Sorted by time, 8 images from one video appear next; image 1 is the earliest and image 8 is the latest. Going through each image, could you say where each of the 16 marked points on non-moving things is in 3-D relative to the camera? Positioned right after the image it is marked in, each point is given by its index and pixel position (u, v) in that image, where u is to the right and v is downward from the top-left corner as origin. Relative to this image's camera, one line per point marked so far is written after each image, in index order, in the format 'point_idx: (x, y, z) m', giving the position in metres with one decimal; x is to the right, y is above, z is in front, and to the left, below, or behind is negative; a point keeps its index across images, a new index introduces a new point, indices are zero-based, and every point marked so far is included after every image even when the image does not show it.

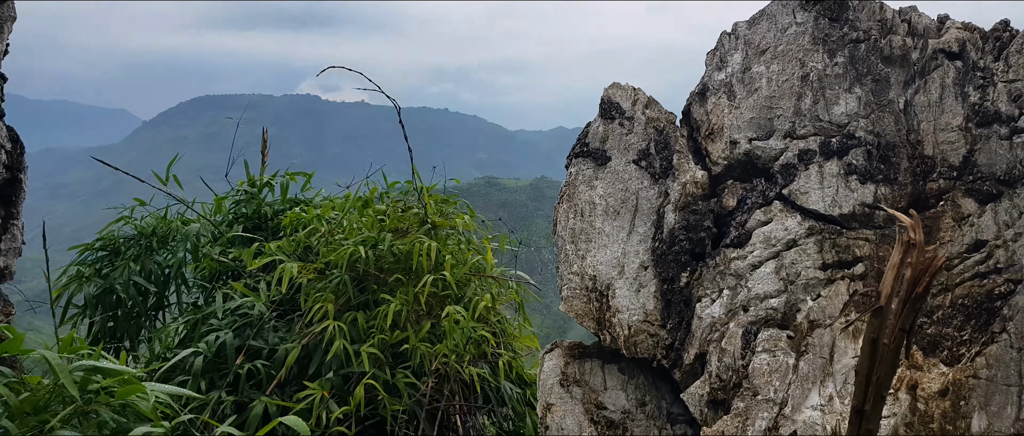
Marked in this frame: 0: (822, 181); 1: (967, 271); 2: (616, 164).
0: (+2.5, +0.3, +5.0) m
1: (+3.3, -0.4, +4.5) m
2: (+1.0, +0.5, +5.8) m
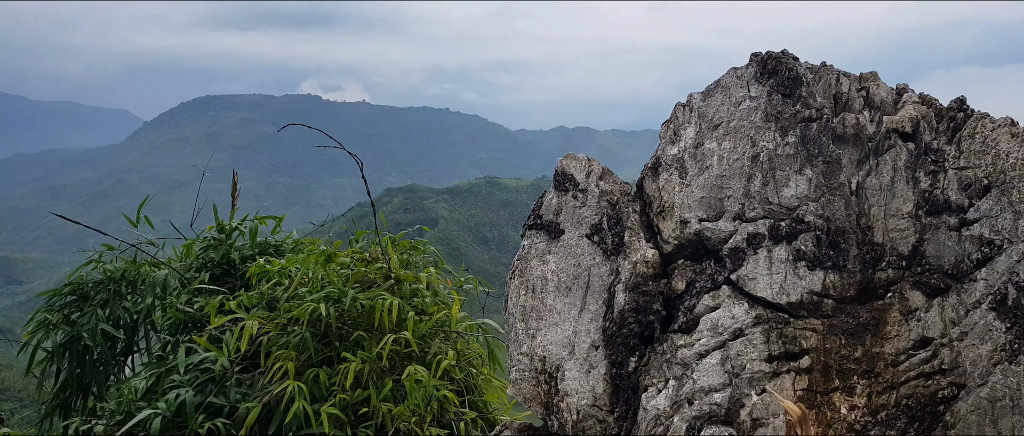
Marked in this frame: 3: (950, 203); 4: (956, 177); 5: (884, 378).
0: (+2.0, -0.4, +4.9) m
1: (+2.8, -1.1, +4.4) m
2: (+0.5, -0.2, +5.7) m
3: (+3.3, +0.1, +4.7) m
4: (+3.4, +0.3, +4.7) m
5: (+2.7, -1.2, +4.5) m
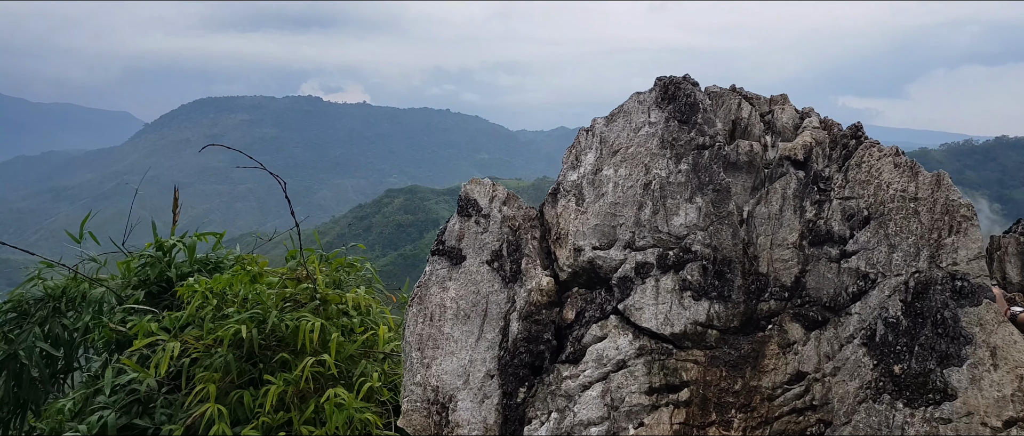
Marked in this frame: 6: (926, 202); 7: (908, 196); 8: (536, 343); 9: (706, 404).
0: (+1.1, -0.6, +4.8) m
1: (+1.9, -1.3, +4.4) m
2: (-0.4, -0.4, +5.6) m
3: (+2.4, -0.1, +4.6) m
4: (+2.5, +0.1, +4.7) m
5: (+1.8, -1.4, +4.5) m
6: (+2.9, +0.1, +4.4) m
7: (+2.8, +0.2, +4.5) m
8: (+0.2, -1.0, +5.1) m
9: (+1.4, -1.4, +4.5) m
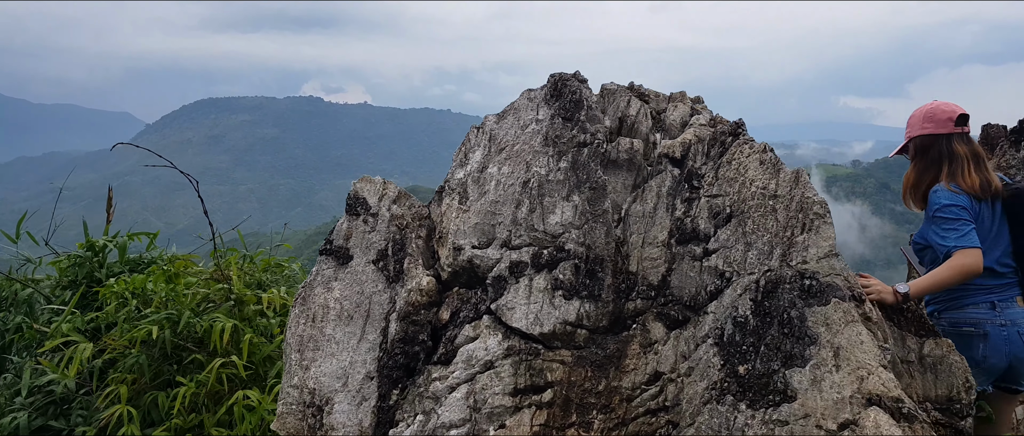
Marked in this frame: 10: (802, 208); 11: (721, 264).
0: (+0.1, -0.6, +4.8) m
1: (+0.9, -1.3, +4.3) m
2: (-1.4, -0.4, +5.6) m
3: (+1.4, -0.1, +4.6) m
4: (+1.4, +0.1, +4.6) m
5: (+0.7, -1.4, +4.4) m
6: (+1.8, +0.1, +4.3) m
7: (+1.8, +0.2, +4.4) m
8: (-0.8, -1.0, +5.0) m
9: (+0.4, -1.3, +4.5) m
10: (+1.9, +0.1, +4.2) m
11: (+1.4, -0.3, +4.3) m
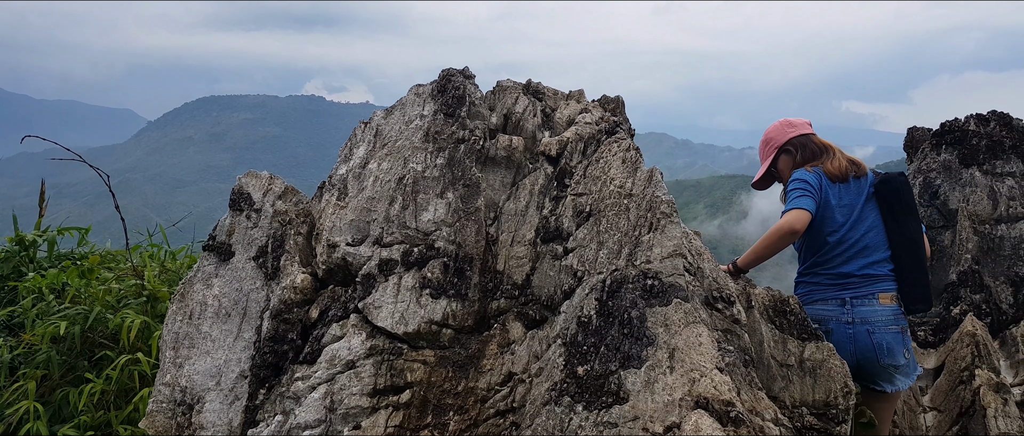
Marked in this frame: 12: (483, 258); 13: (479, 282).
0: (-0.9, -0.6, +4.7) m
1: (-0.1, -1.3, +4.2) m
2: (-2.4, -0.4, +5.5) m
3: (+0.3, -0.1, +4.5) m
4: (+0.4, +0.1, +4.5) m
5: (-0.3, -1.4, +4.3) m
6: (+0.8, +0.1, +4.2) m
7: (+0.8, +0.2, +4.3) m
8: (-1.8, -1.0, +5.0) m
9: (-0.6, -1.3, +4.4) m
10: (+0.9, +0.1, +4.1) m
11: (+0.4, -0.3, +4.2) m
12: (-0.2, -0.3, +4.8) m
13: (-0.3, -0.5, +4.7) m
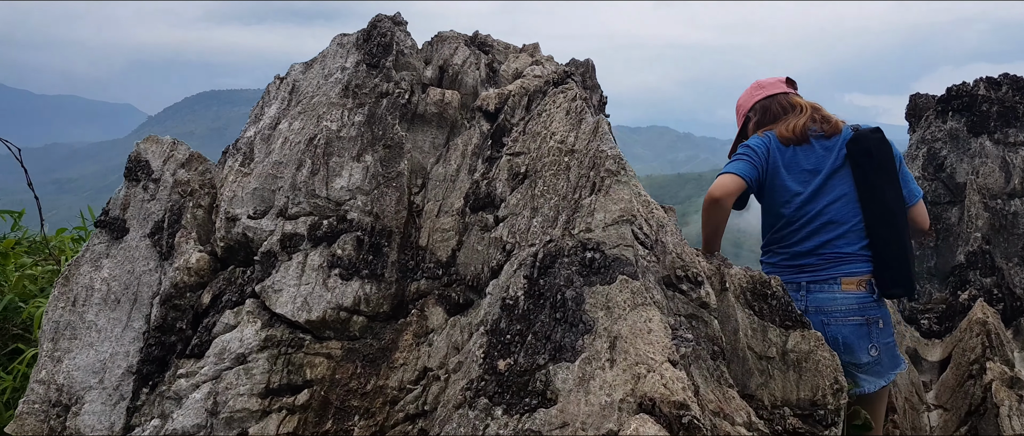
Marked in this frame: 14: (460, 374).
0: (-1.4, -0.4, +3.9) m
1: (-0.6, -1.1, +3.5) m
2: (-2.9, -0.1, +4.7) m
3: (-0.1, +0.1, +3.7) m
4: (0.0, +0.3, +3.8) m
5: (-0.7, -1.1, +3.5) m
6: (+0.4, +0.4, +3.5) m
7: (+0.3, +0.4, +3.5) m
8: (-2.3, -0.8, +4.2) m
9: (-1.1, -1.1, +3.6) m
10: (+0.4, +0.3, +3.3) m
11: (0.0, -0.1, +3.5) m
12: (-0.7, -0.1, +4.0) m
13: (-0.7, -0.3, +3.9) m
14: (-0.3, -0.8, +3.3) m
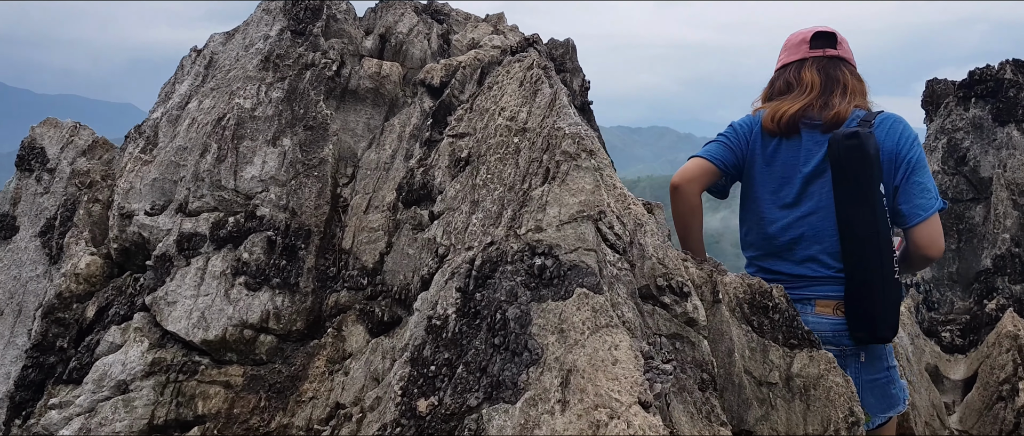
0: (-1.6, -0.3, +3.2) m
1: (-0.9, -1.0, +2.7) m
2: (-3.2, -0.1, +4.0) m
3: (-0.4, +0.1, +3.0) m
4: (-0.3, +0.3, +3.0) m
5: (-1.0, -1.1, +2.8) m
6: (+0.1, +0.4, +2.8) m
7: (0.0, +0.4, +2.8) m
8: (-2.6, -0.8, +3.5) m
9: (-1.4, -1.1, +2.9) m
10: (+0.2, +0.3, +2.6) m
11: (-0.3, -0.1, +2.8) m
12: (-1.0, -0.1, +3.3) m
13: (-1.0, -0.2, +3.2) m
14: (-0.6, -0.8, +2.6) m
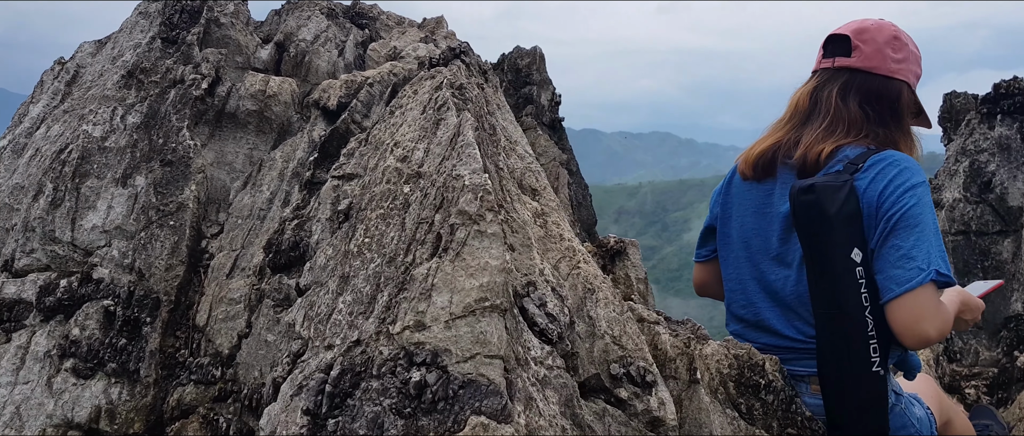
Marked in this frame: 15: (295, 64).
0: (-2.0, -0.6, +2.5) m
1: (-1.2, -1.3, +2.0) m
2: (-3.5, -0.4, +3.3) m
3: (-0.8, -0.1, +2.3) m
4: (-0.7, +0.1, +2.3) m
5: (-1.4, -1.4, +2.1) m
6: (-0.3, +0.1, +2.0) m
7: (-0.3, +0.2, +2.1) m
8: (-2.9, -1.0, +2.7) m
9: (-1.7, -1.3, +2.2) m
10: (-0.2, +0.1, +1.9) m
11: (-0.7, -0.3, +2.0) m
12: (-1.3, -0.3, +2.5) m
13: (-1.4, -0.5, +2.5) m
14: (-0.9, -1.1, +1.8) m
15: (-1.1, +0.8, +3.2) m
